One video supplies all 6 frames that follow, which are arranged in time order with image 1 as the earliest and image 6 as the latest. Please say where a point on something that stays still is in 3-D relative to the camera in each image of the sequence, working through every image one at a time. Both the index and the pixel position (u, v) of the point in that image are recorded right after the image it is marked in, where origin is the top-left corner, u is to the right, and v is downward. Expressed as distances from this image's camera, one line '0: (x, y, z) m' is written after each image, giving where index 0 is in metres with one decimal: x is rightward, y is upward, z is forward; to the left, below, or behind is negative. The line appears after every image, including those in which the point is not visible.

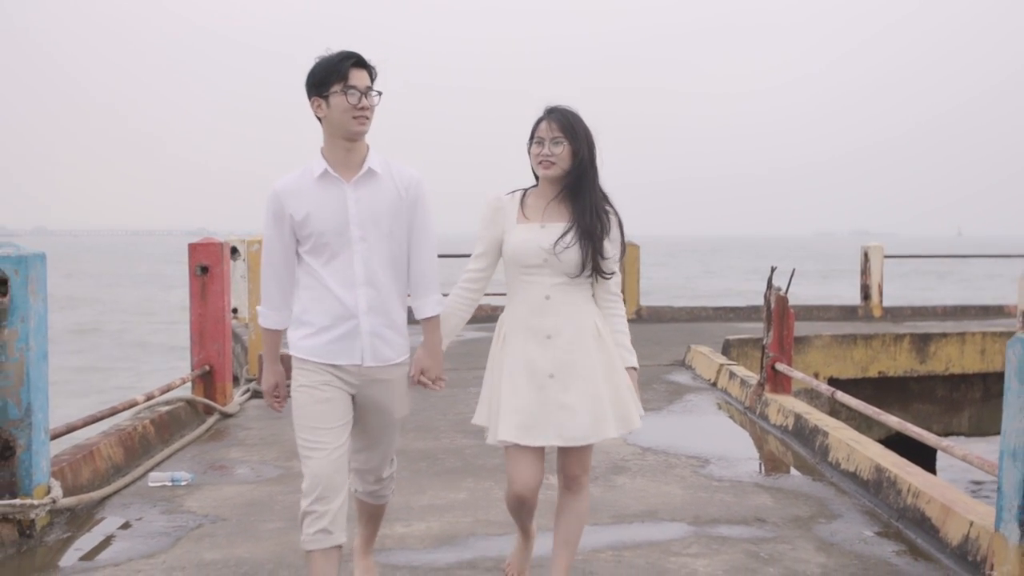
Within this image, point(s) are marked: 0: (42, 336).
0: (-2.0, -0.2, +4.0) m
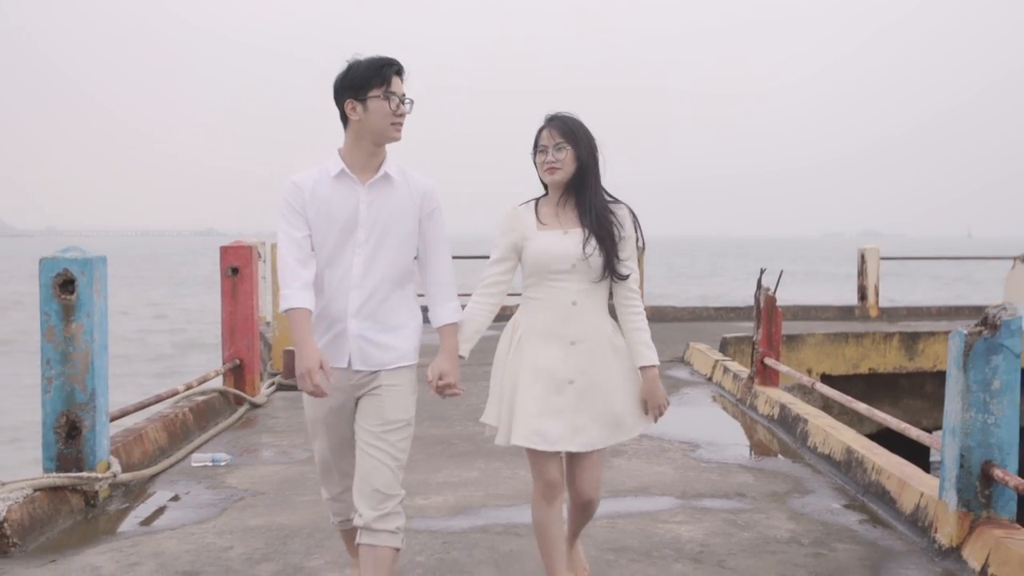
0: (-2.0, -0.2, +4.5) m
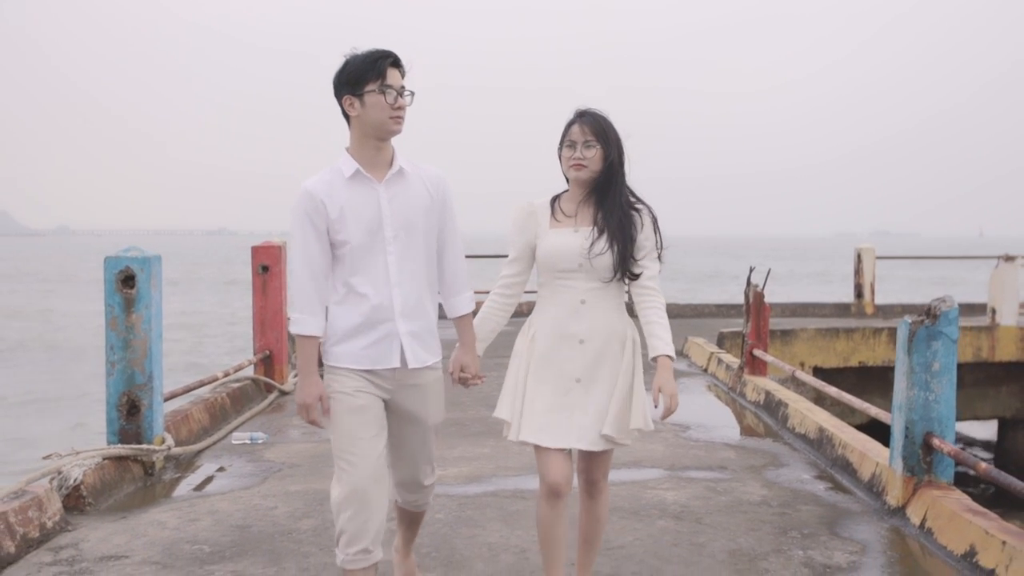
0: (-2.0, -0.2, +5.1) m
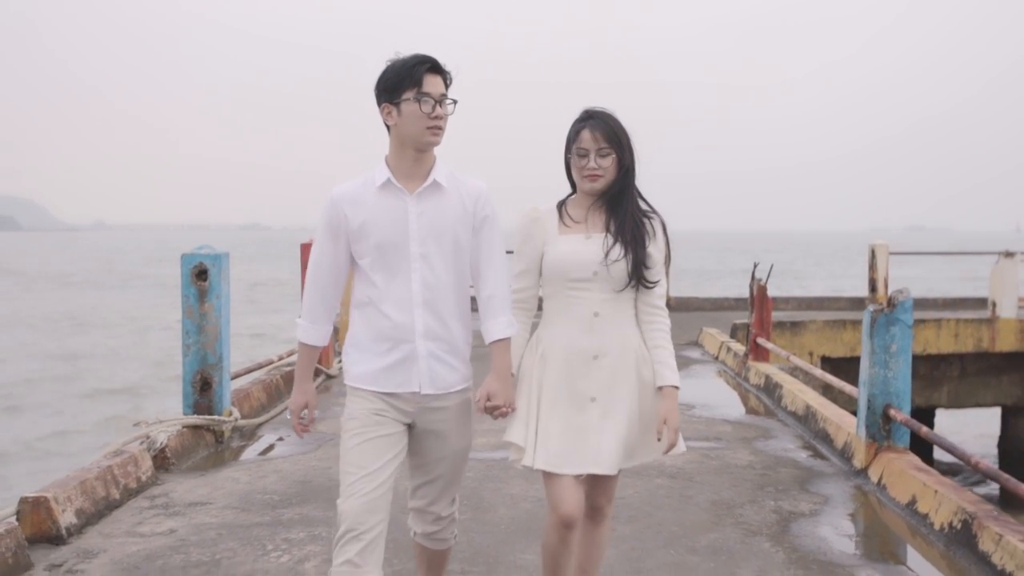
0: (-1.8, -0.1, +5.9) m
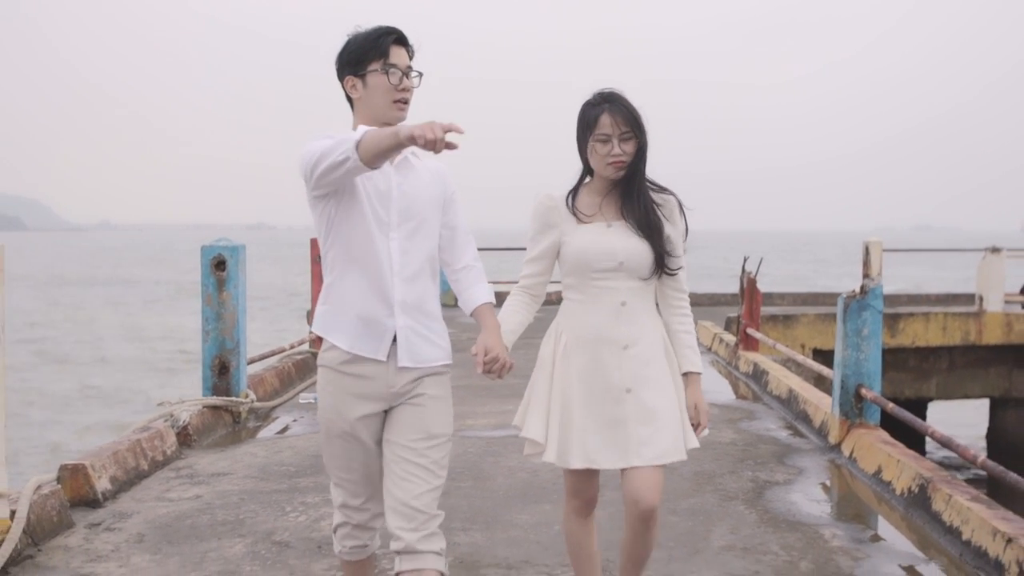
0: (-1.8, -0.1, +6.3) m
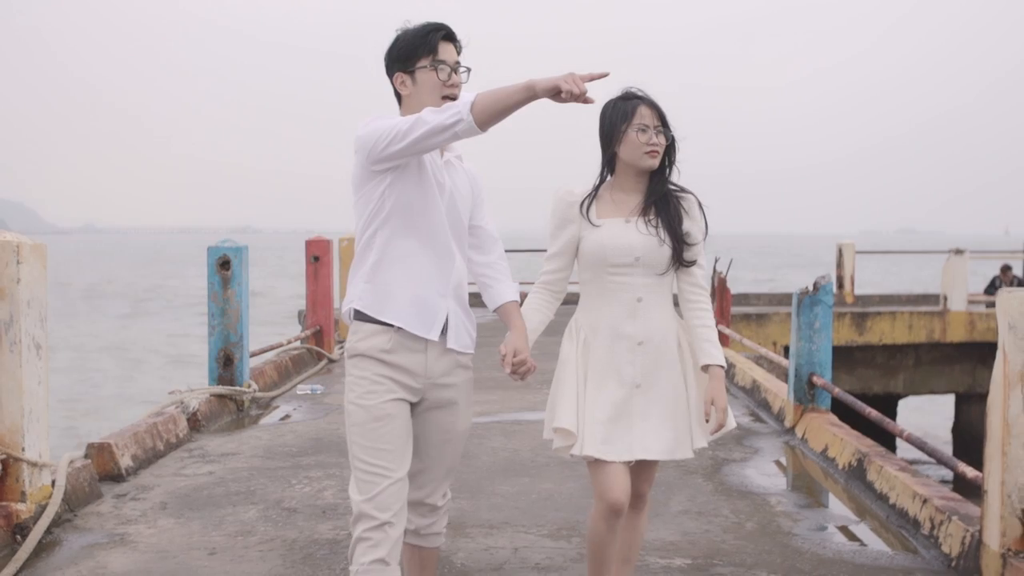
0: (-1.9, -0.1, +6.8) m
